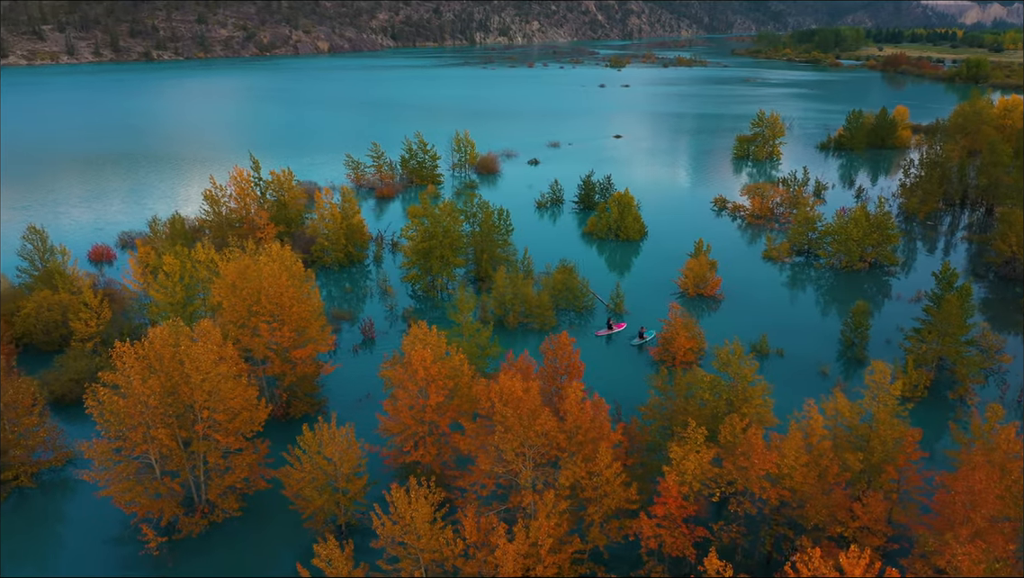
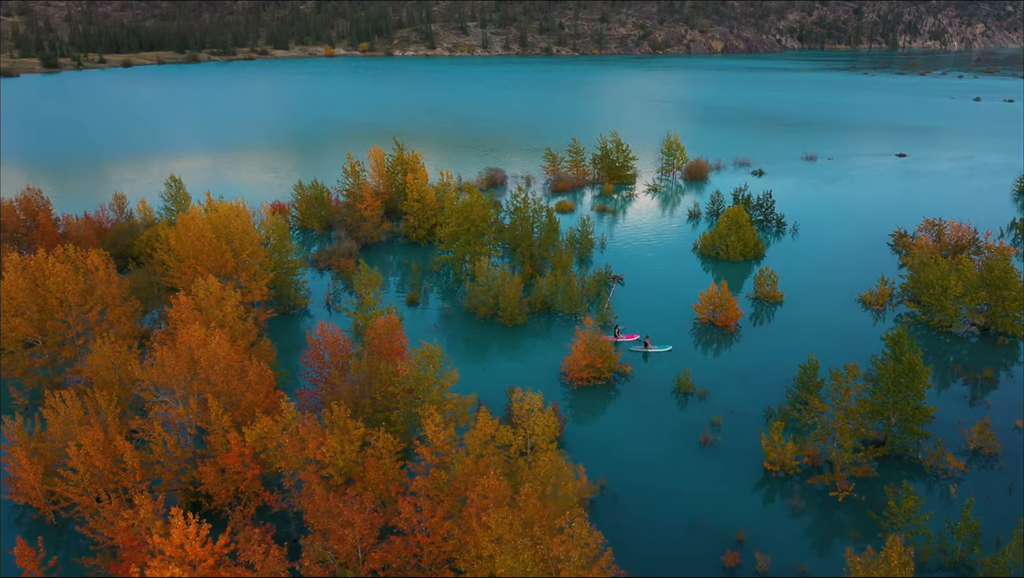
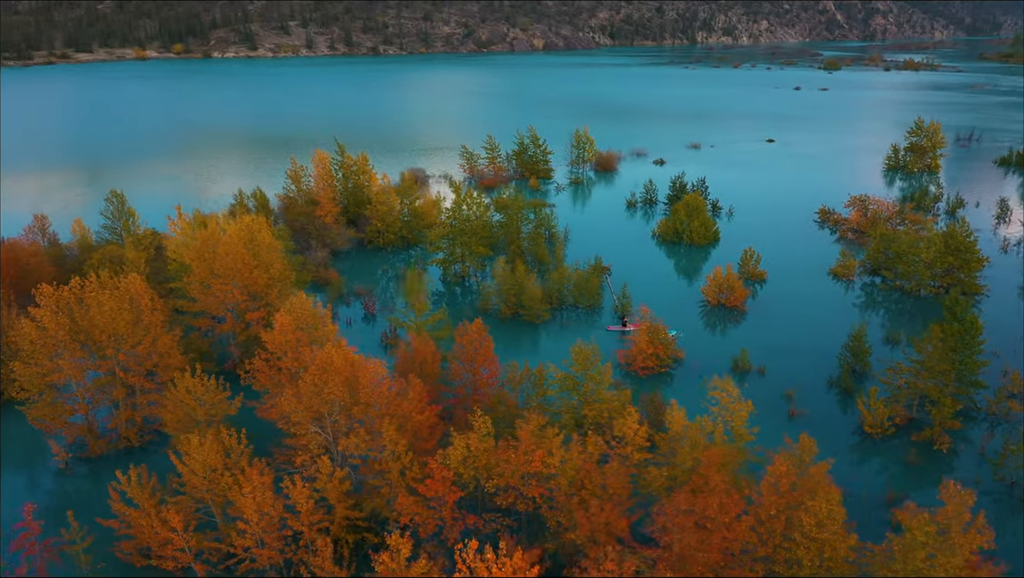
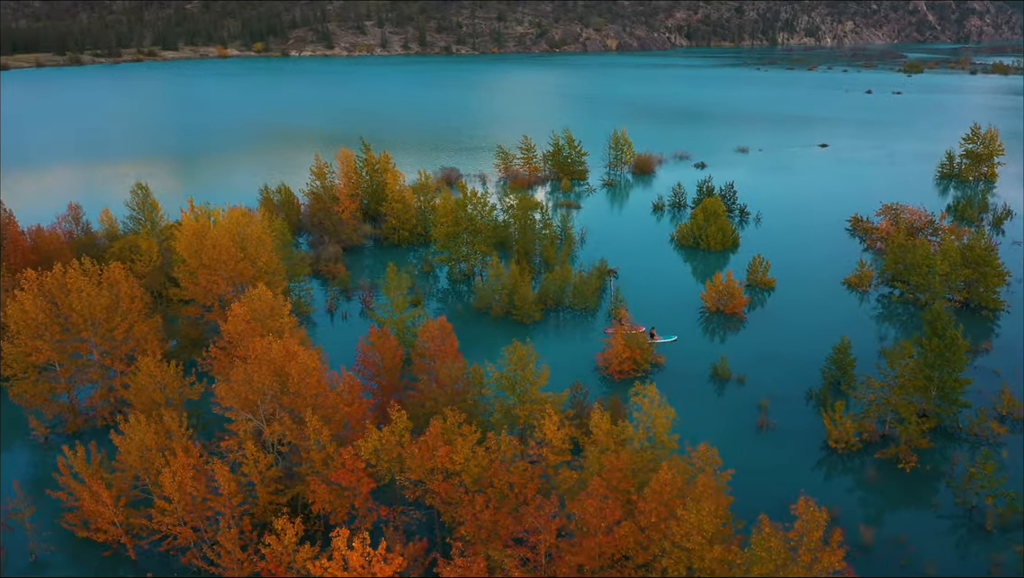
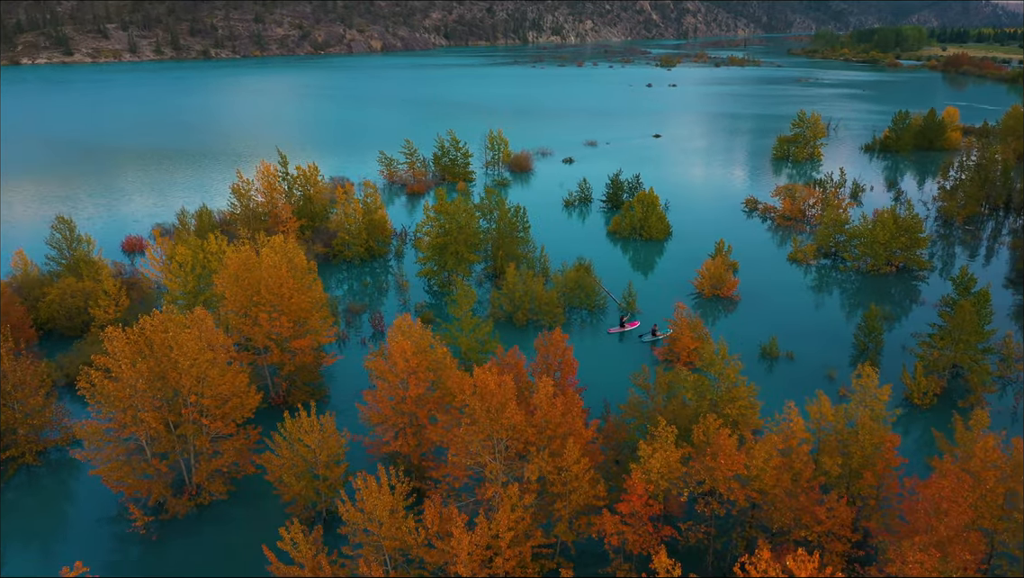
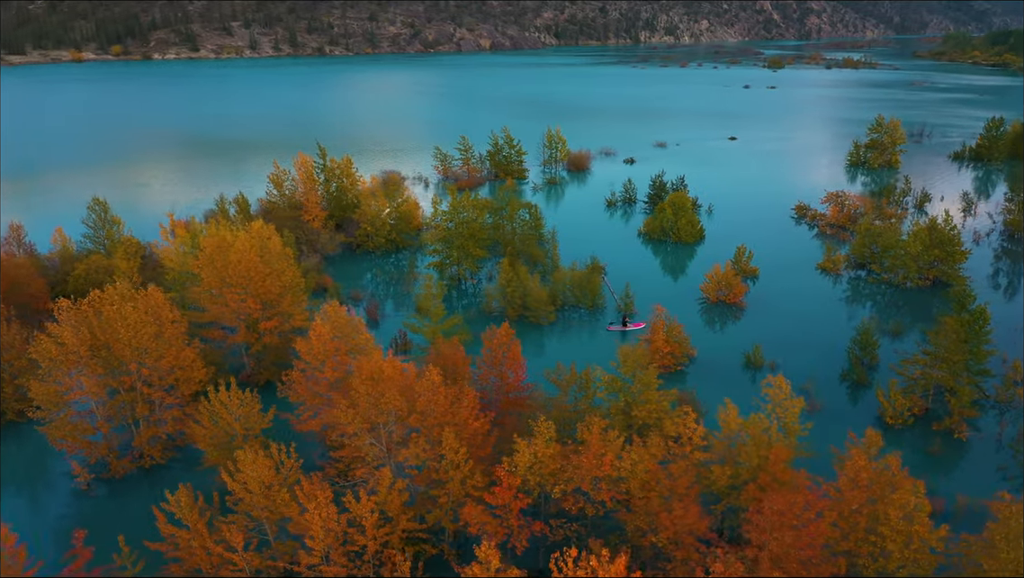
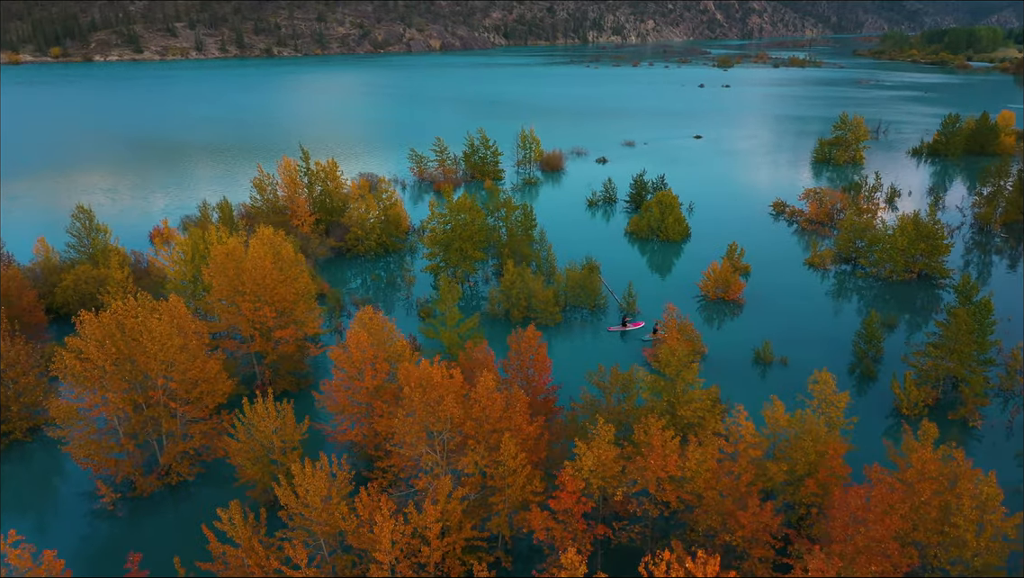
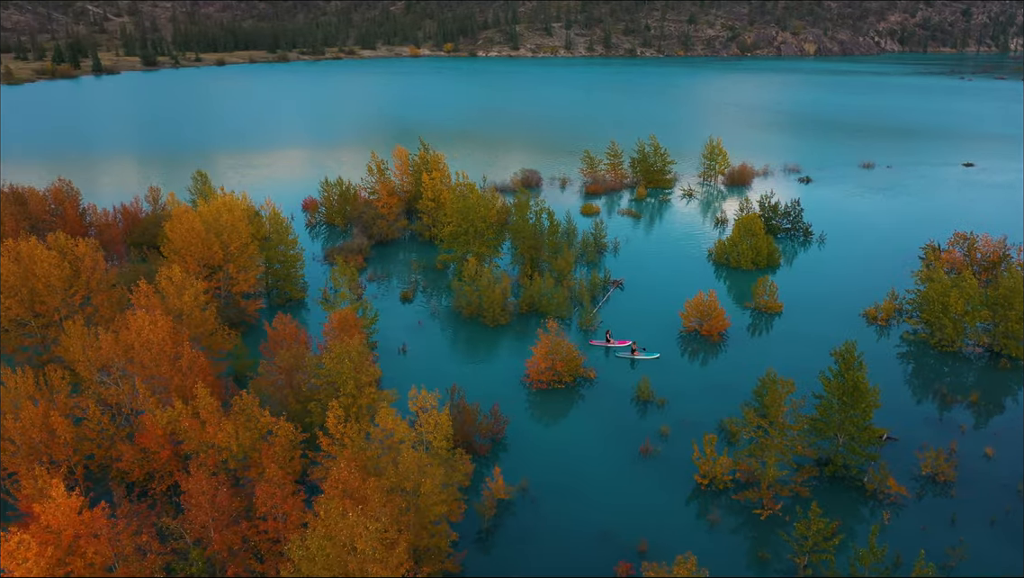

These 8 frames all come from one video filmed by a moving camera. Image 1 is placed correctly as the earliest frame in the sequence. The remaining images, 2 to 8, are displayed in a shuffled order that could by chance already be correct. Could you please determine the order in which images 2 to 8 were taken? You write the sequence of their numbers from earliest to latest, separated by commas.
5, 7, 6, 3, 4, 2, 8
